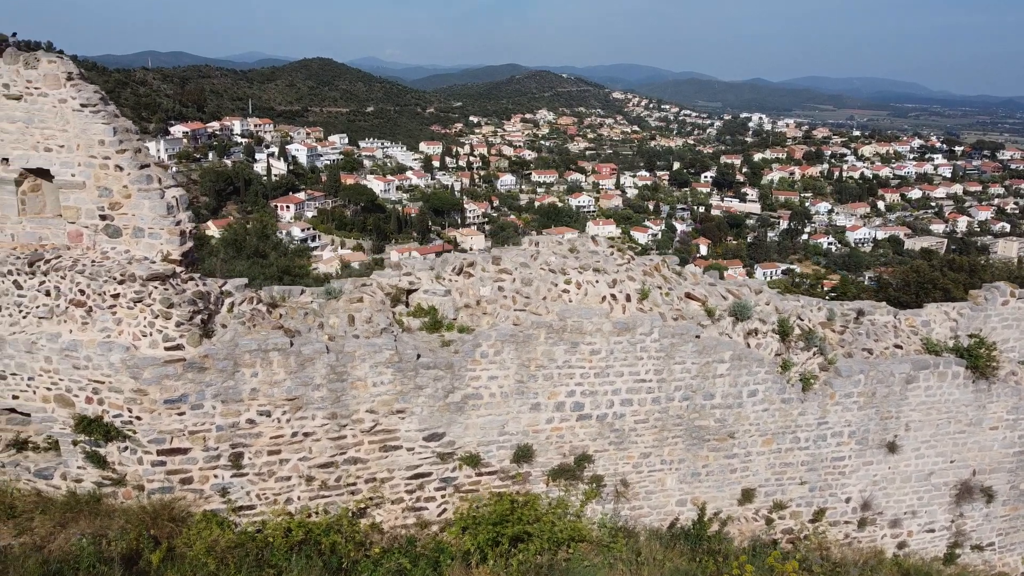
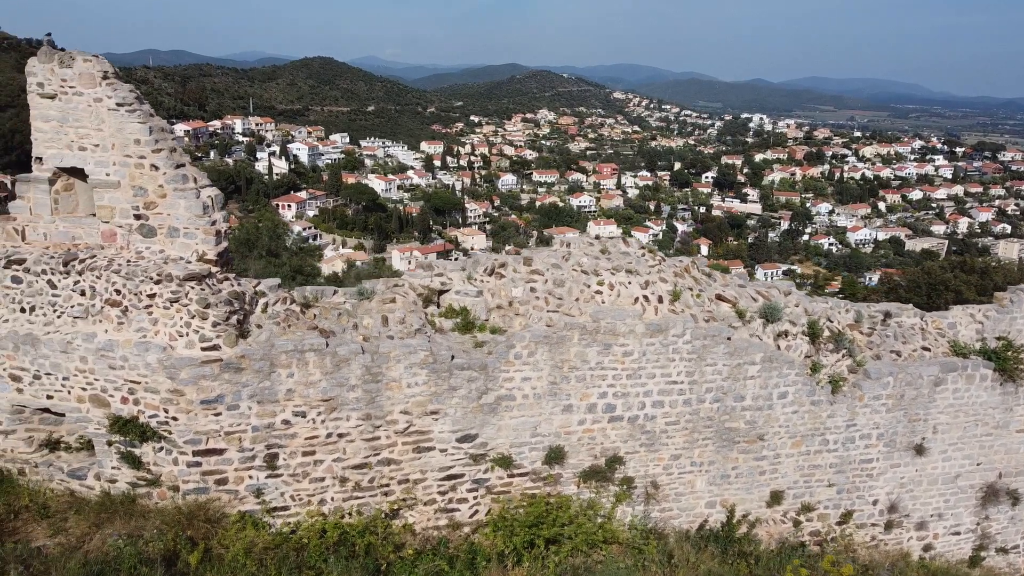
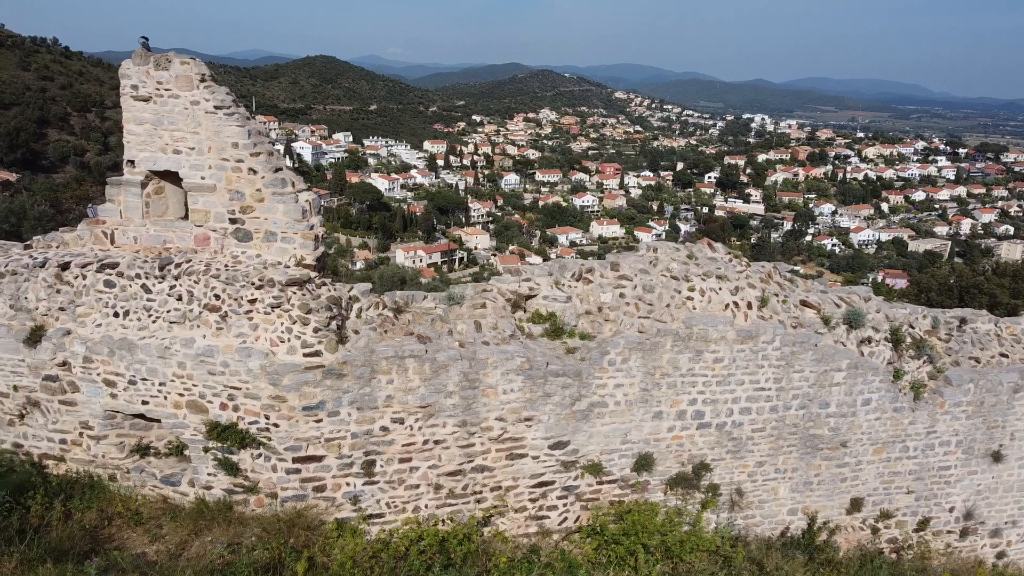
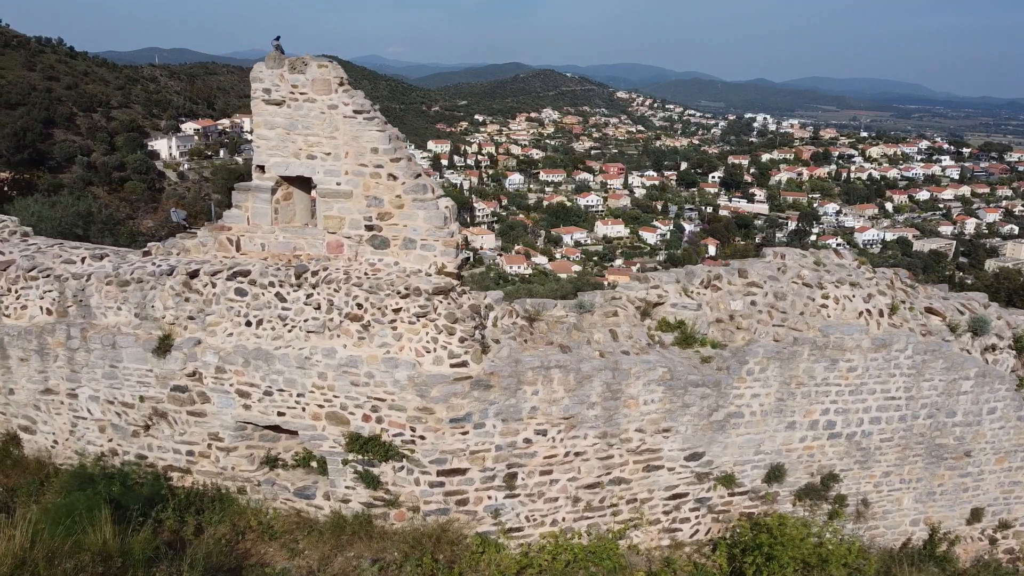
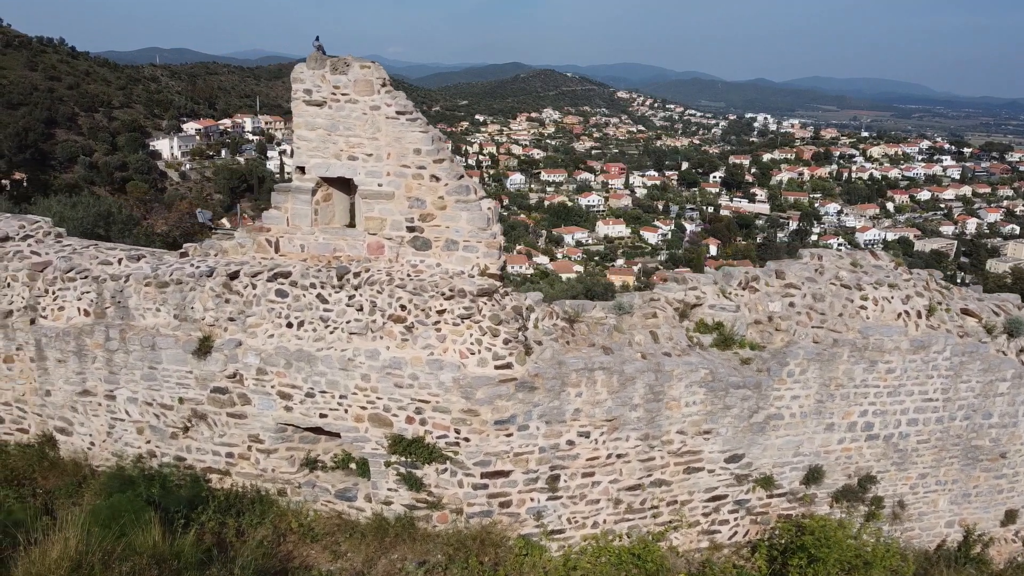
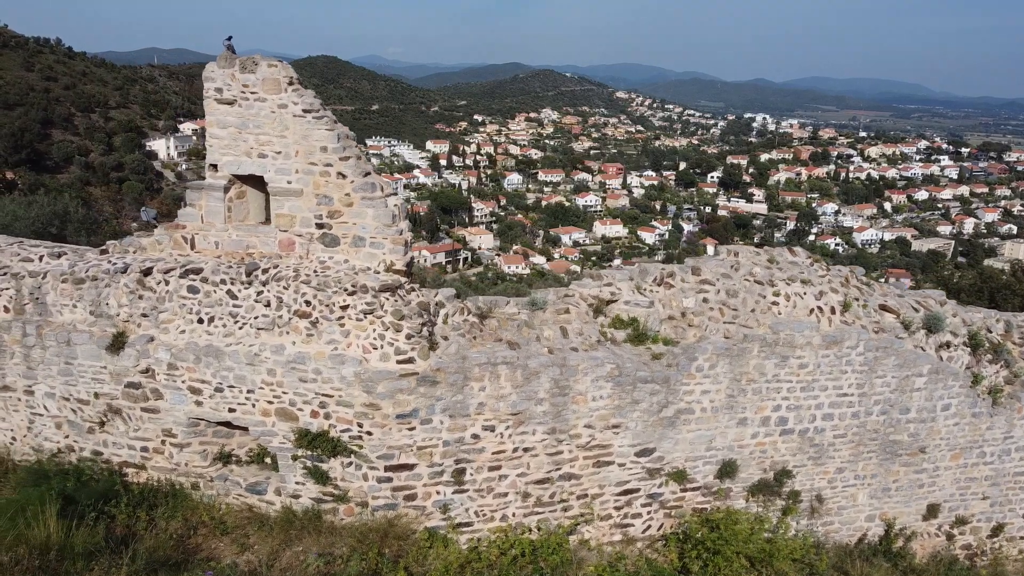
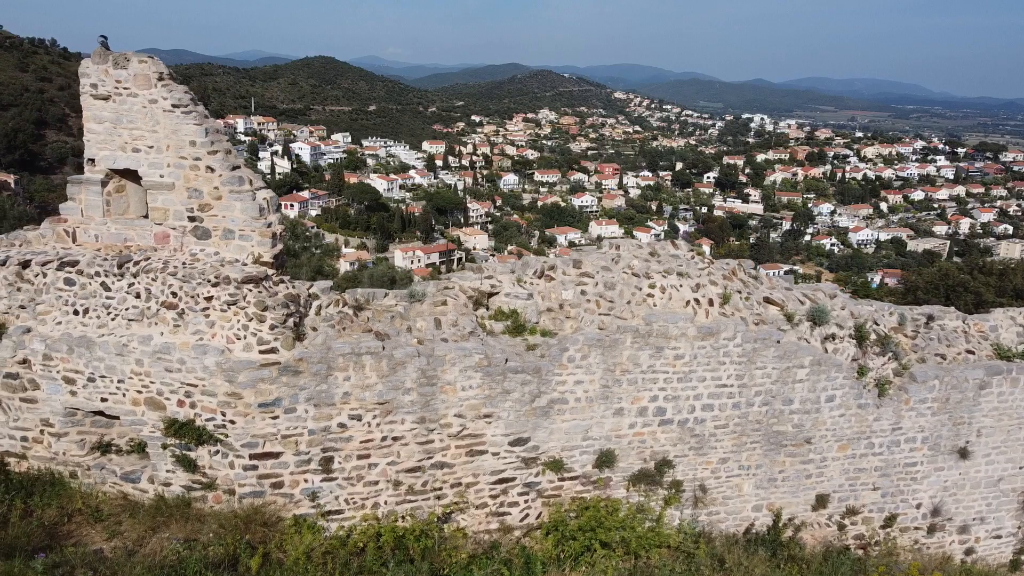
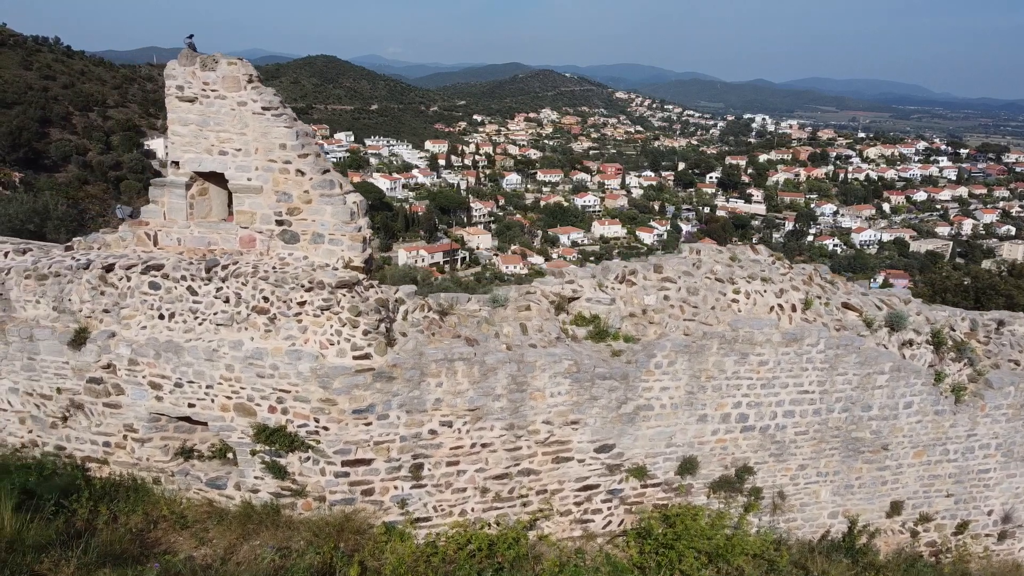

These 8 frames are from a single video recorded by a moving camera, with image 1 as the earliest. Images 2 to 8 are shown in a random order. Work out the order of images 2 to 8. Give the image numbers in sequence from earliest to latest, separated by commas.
2, 7, 3, 8, 6, 4, 5
